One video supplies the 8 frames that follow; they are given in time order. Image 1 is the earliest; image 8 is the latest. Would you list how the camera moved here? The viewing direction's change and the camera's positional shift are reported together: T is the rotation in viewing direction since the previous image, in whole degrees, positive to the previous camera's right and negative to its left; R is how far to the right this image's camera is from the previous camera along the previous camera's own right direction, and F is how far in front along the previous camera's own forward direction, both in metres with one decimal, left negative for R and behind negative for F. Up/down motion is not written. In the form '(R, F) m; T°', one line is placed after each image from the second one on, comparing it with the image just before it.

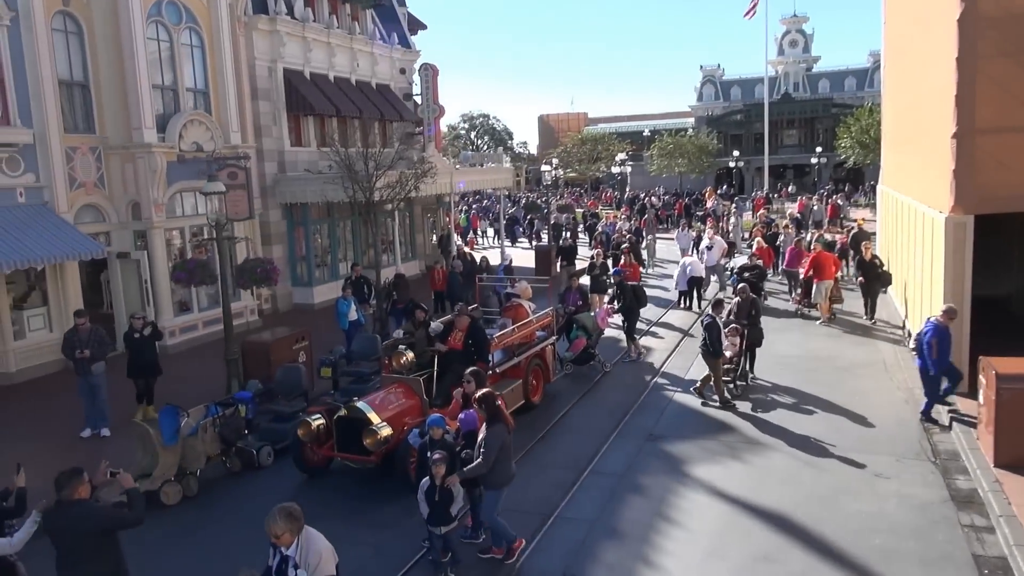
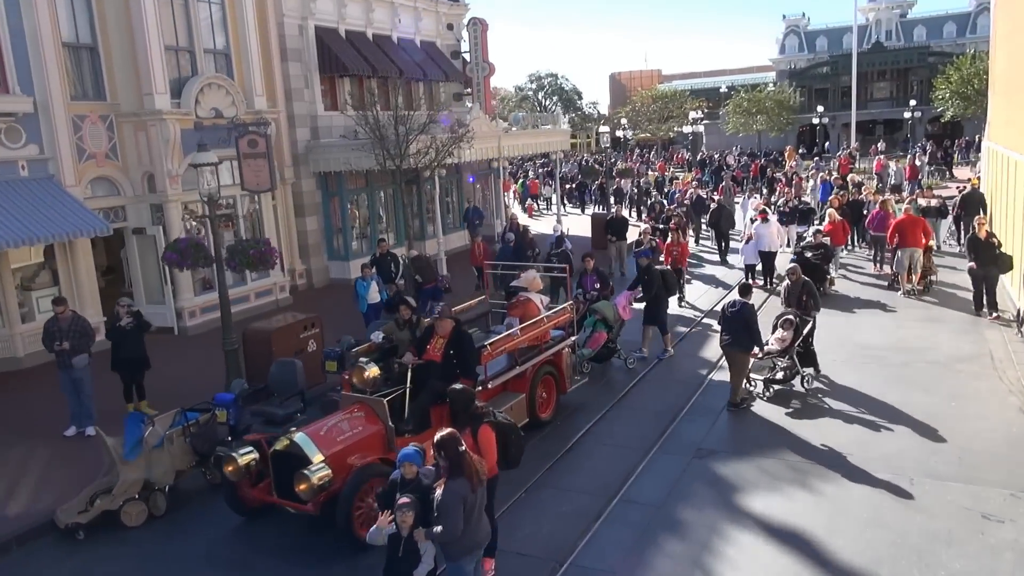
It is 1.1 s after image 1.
(+0.6, +1.6) m; -5°
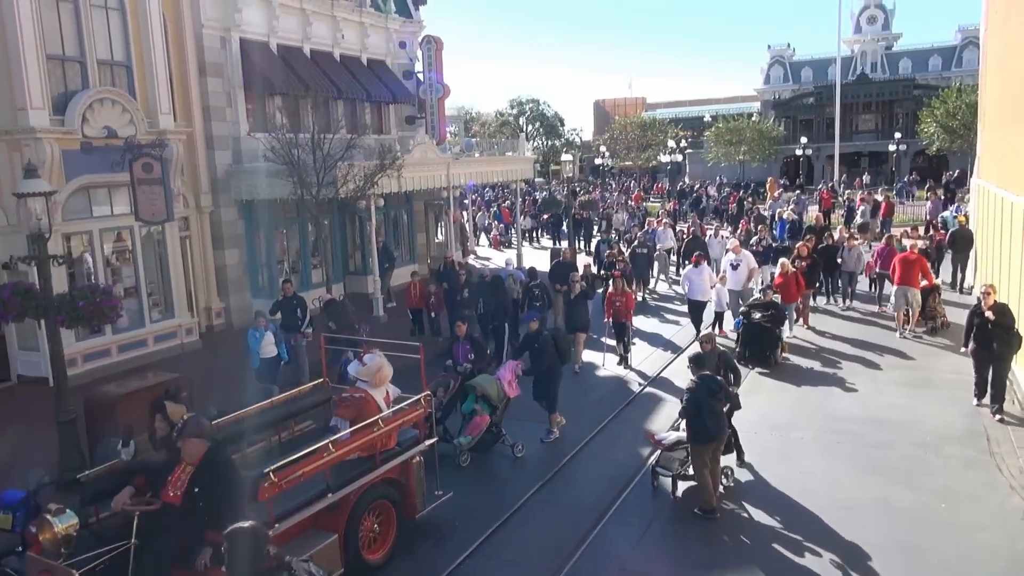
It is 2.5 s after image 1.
(+1.0, +1.8) m; +1°
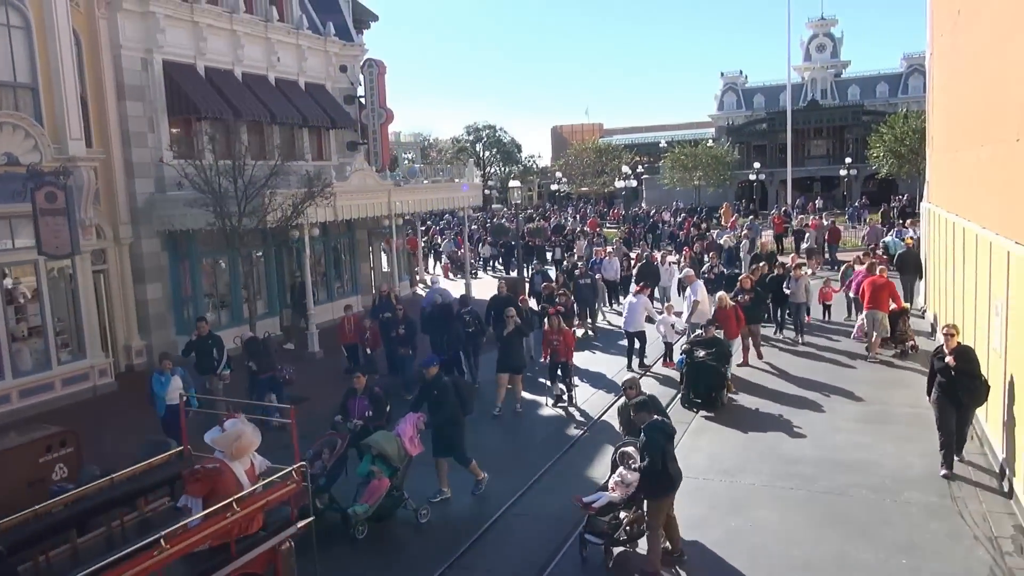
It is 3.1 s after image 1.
(+0.4, +0.8) m; +3°
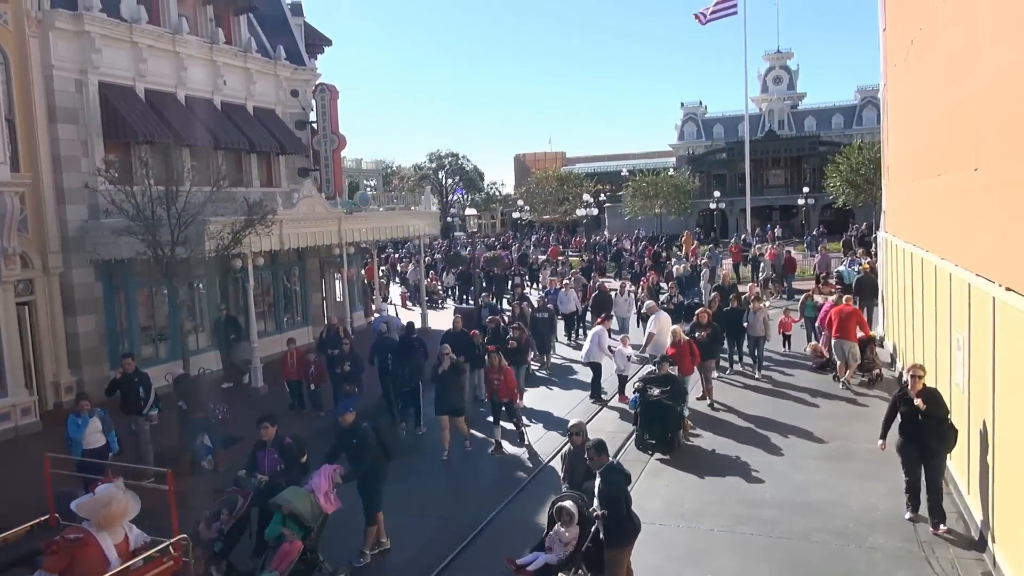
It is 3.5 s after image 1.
(+0.2, +0.5) m; +3°
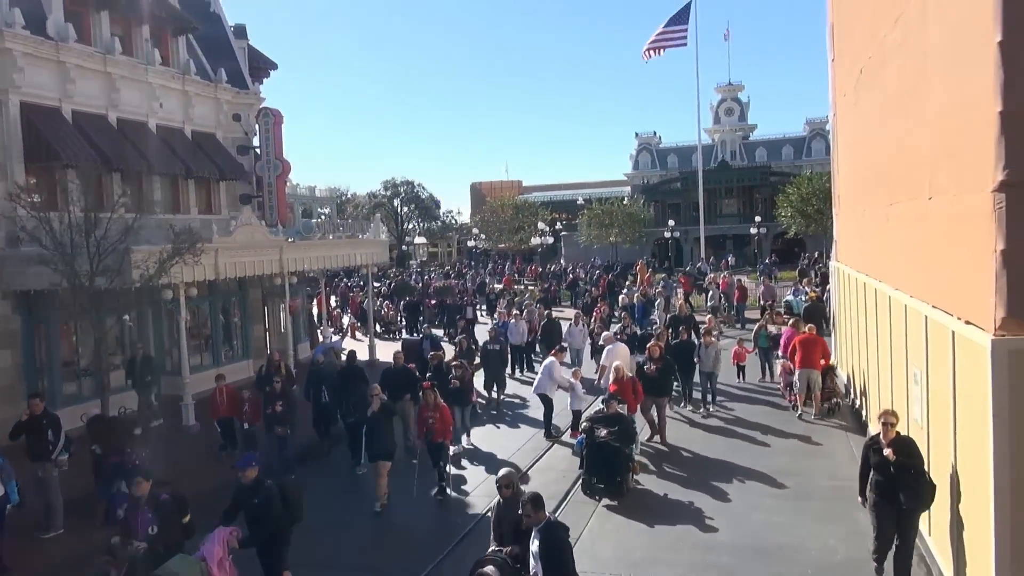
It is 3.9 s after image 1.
(+0.2, +0.5) m; +3°
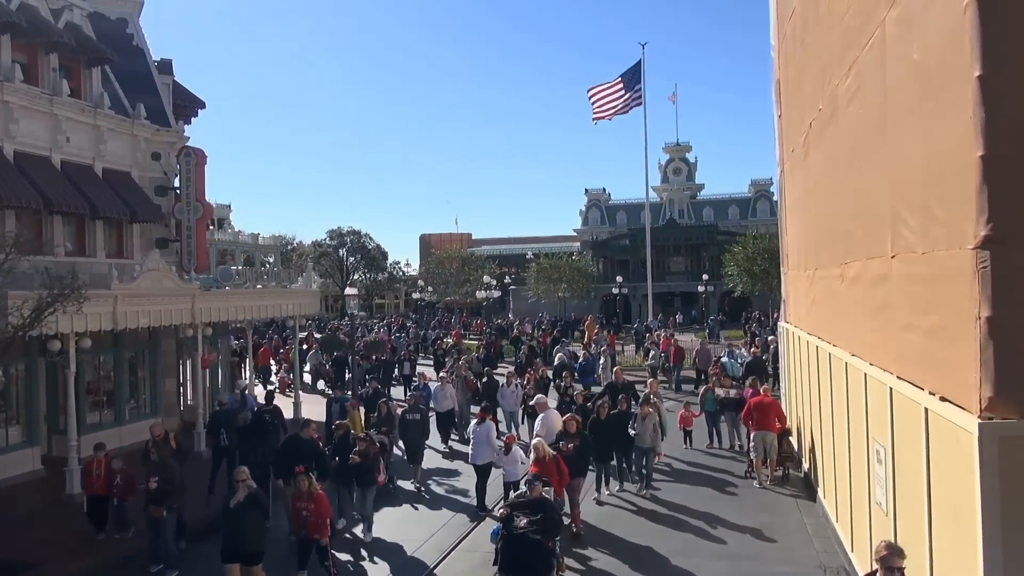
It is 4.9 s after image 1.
(+0.3, +1.1) m; +4°
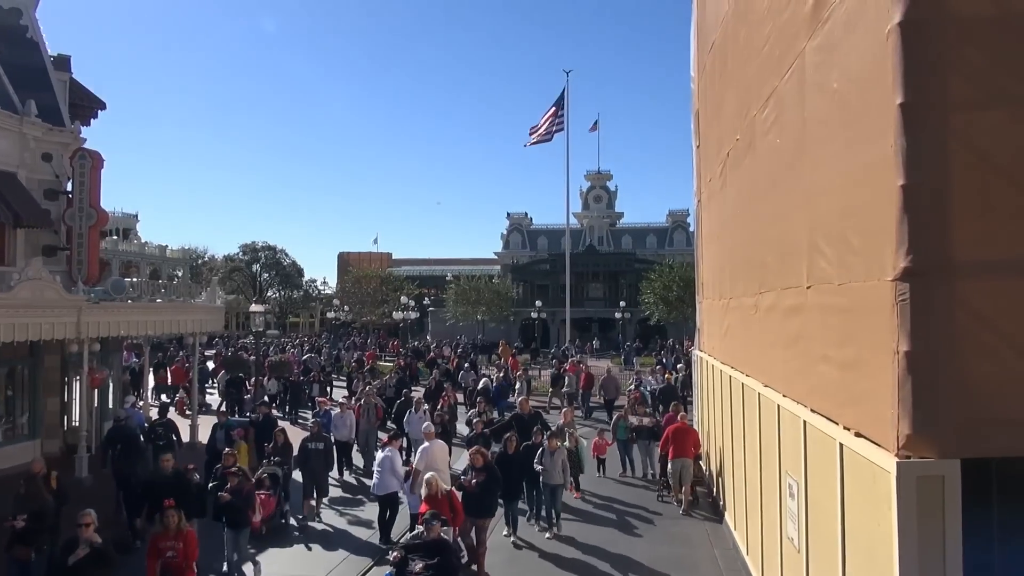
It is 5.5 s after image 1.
(+0.1, +0.4) m; +6°
